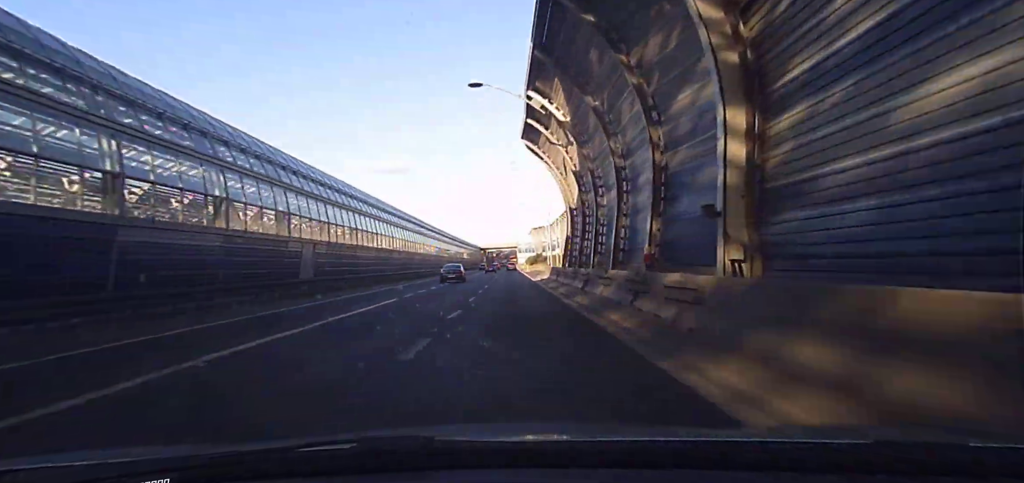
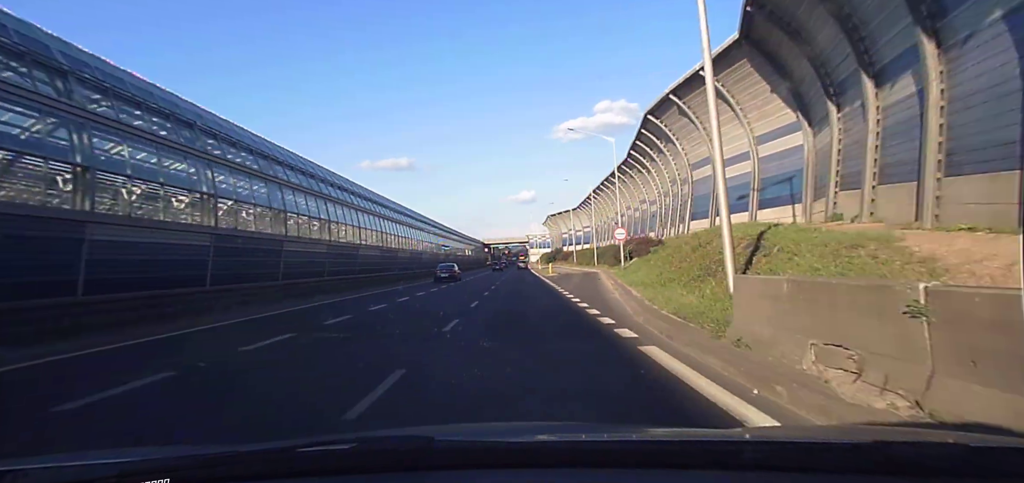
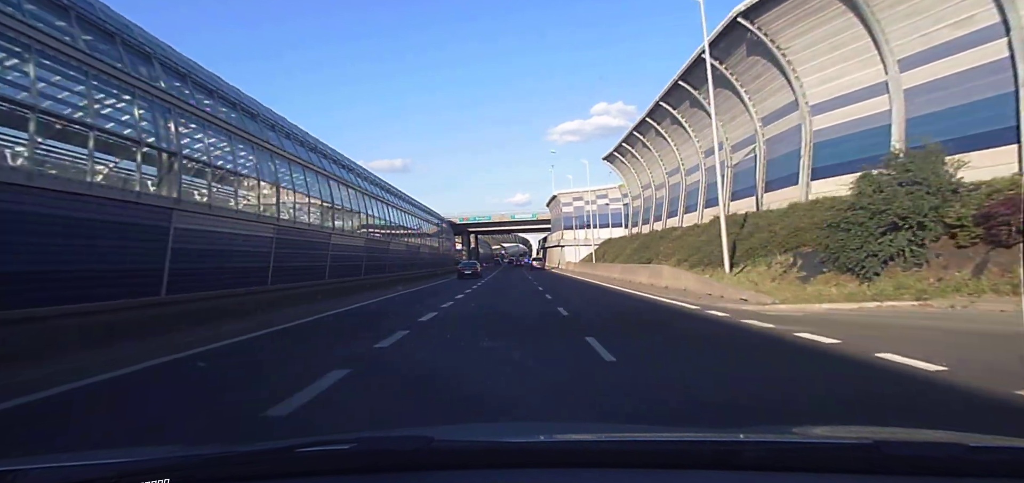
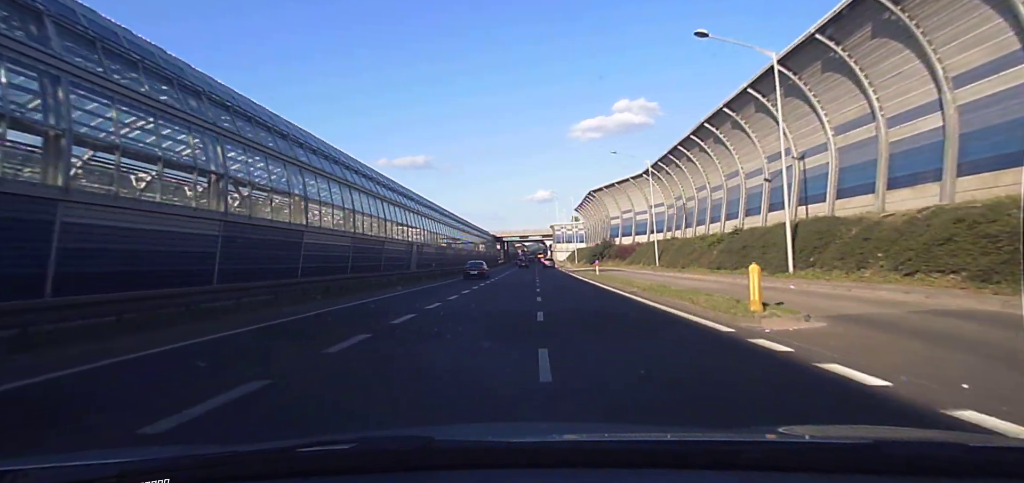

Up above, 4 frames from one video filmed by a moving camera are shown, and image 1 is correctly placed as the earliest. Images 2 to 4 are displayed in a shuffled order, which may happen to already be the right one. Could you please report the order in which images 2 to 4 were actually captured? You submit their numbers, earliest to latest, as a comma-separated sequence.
2, 4, 3
